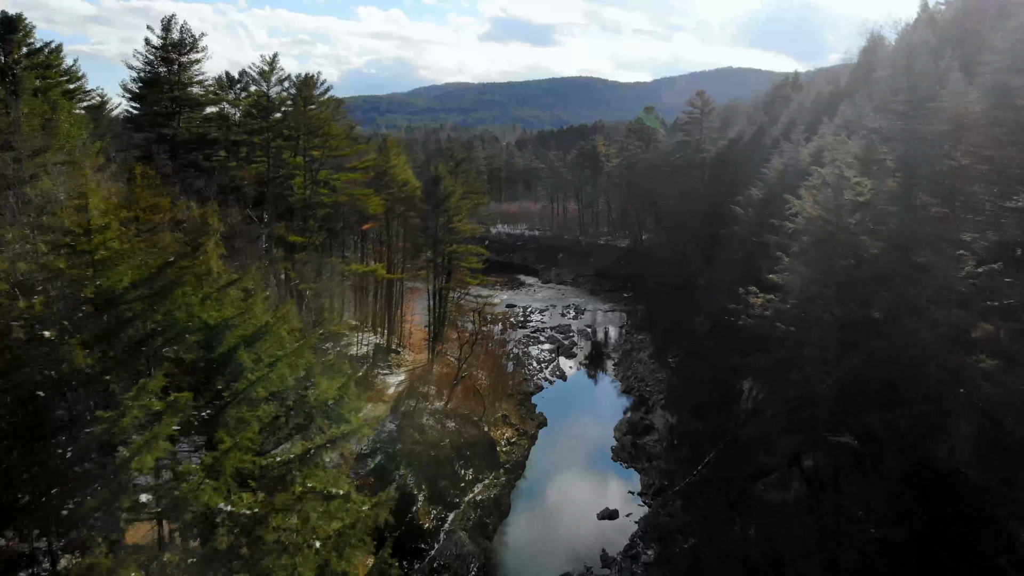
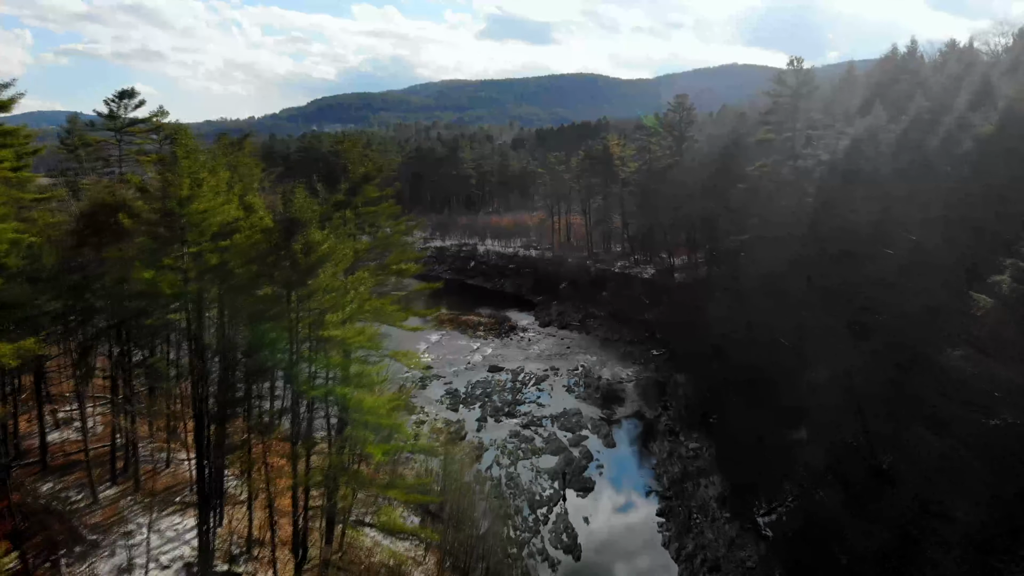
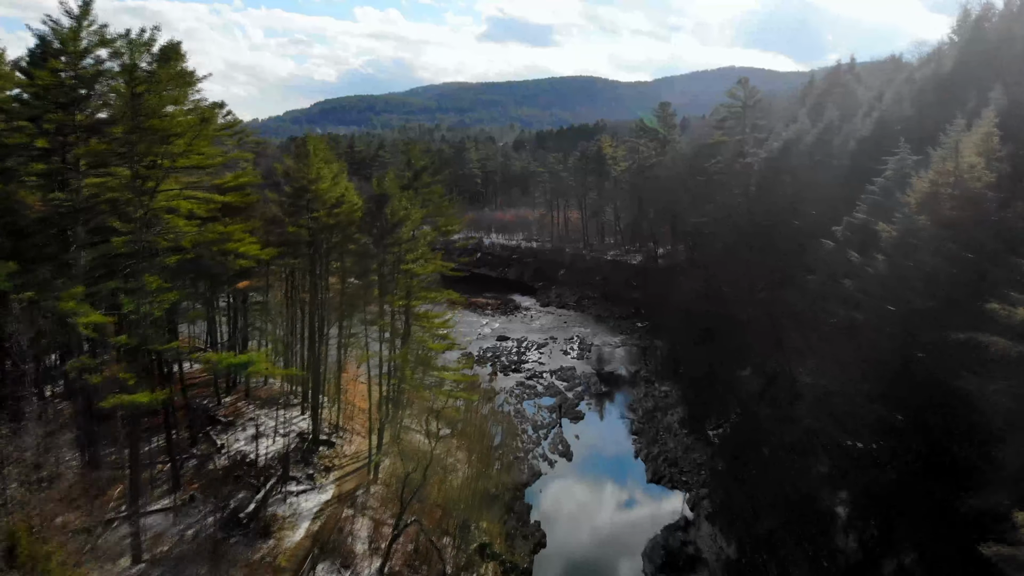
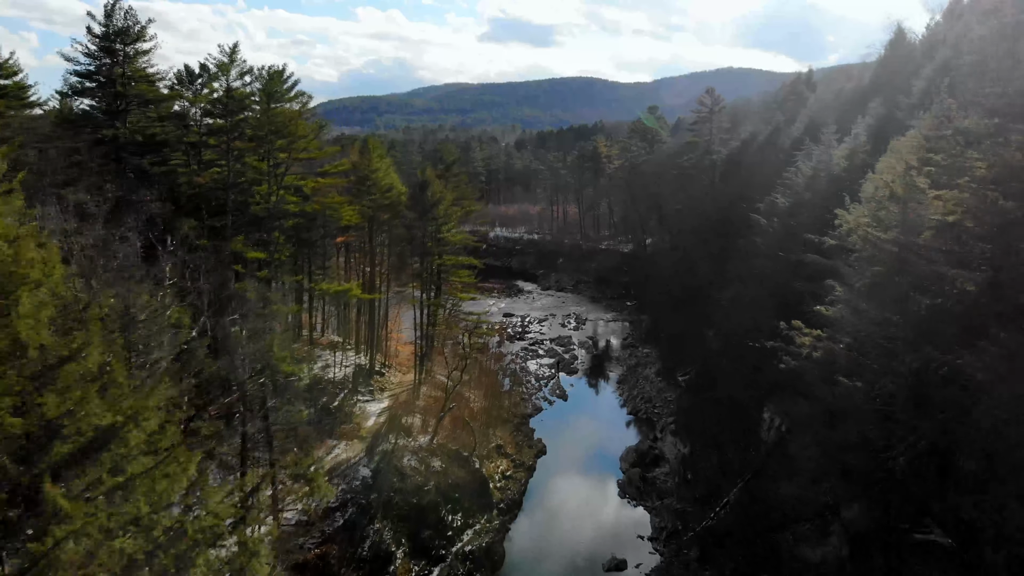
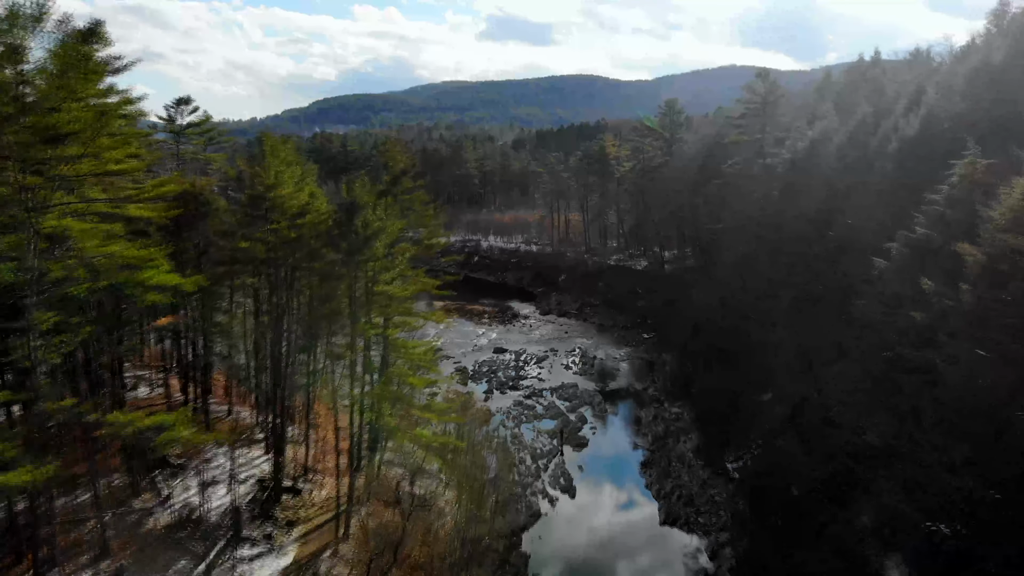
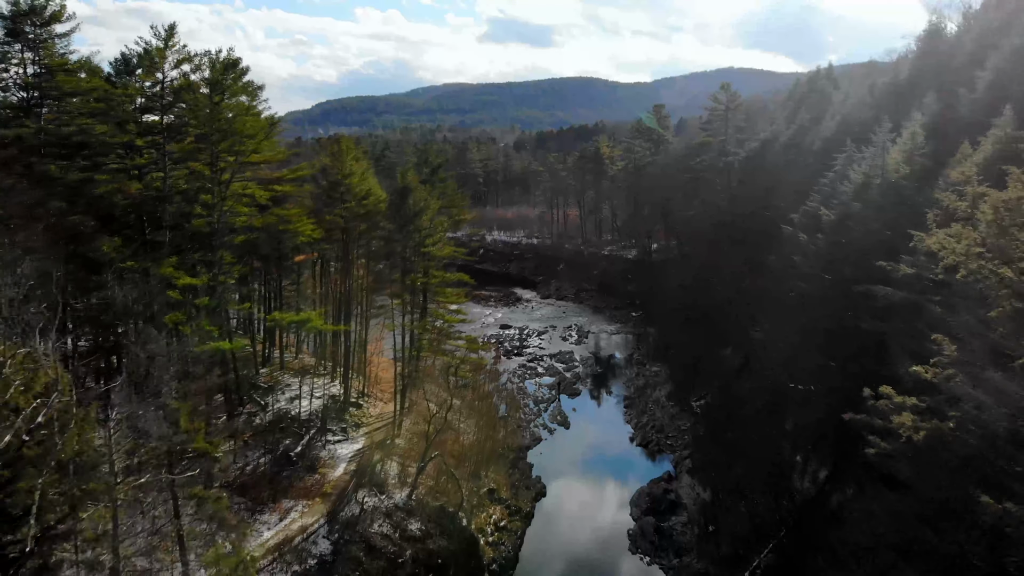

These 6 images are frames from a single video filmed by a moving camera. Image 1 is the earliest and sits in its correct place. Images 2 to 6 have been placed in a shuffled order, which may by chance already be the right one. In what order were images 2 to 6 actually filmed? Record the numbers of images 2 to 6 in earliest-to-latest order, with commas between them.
4, 6, 3, 5, 2
